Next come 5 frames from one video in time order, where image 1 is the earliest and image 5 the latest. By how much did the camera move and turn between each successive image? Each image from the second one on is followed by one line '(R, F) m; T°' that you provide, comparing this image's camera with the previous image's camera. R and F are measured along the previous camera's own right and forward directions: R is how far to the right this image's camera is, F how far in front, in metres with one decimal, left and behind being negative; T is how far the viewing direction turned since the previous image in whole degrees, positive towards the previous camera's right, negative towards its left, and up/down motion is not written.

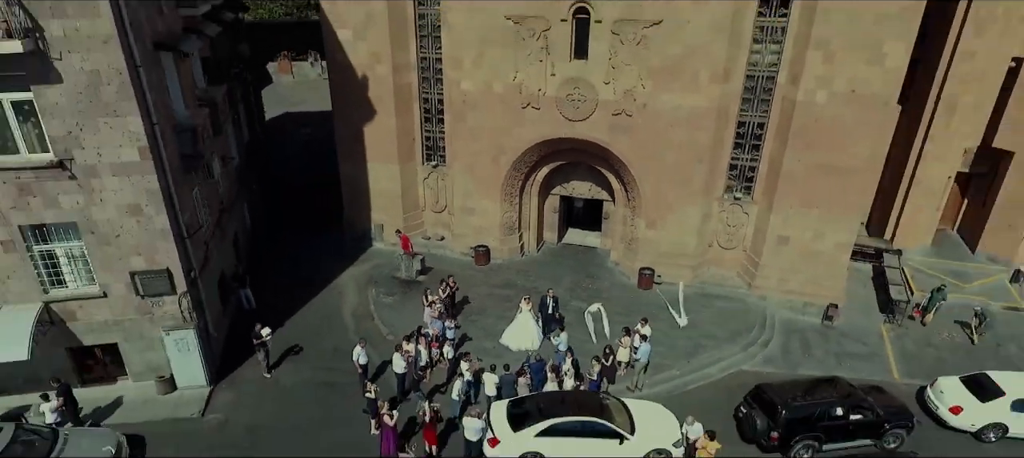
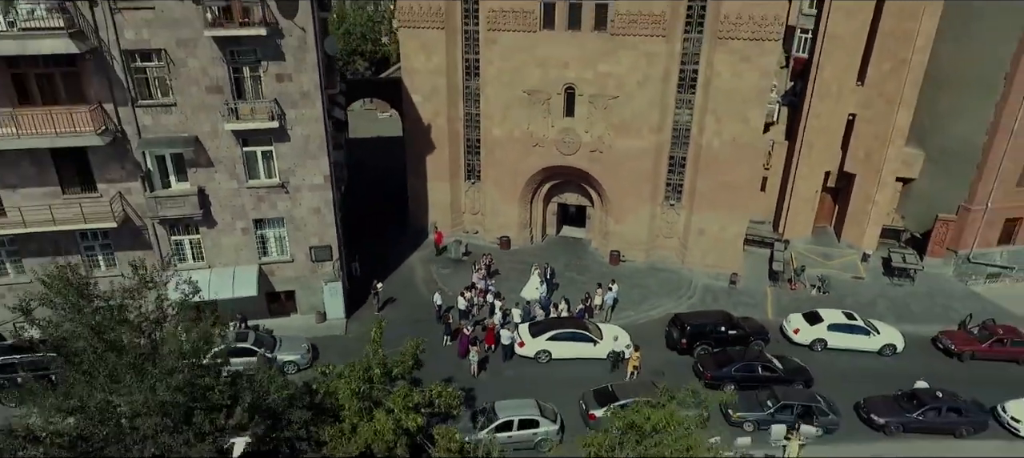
(-1.0, -10.6) m; 0°
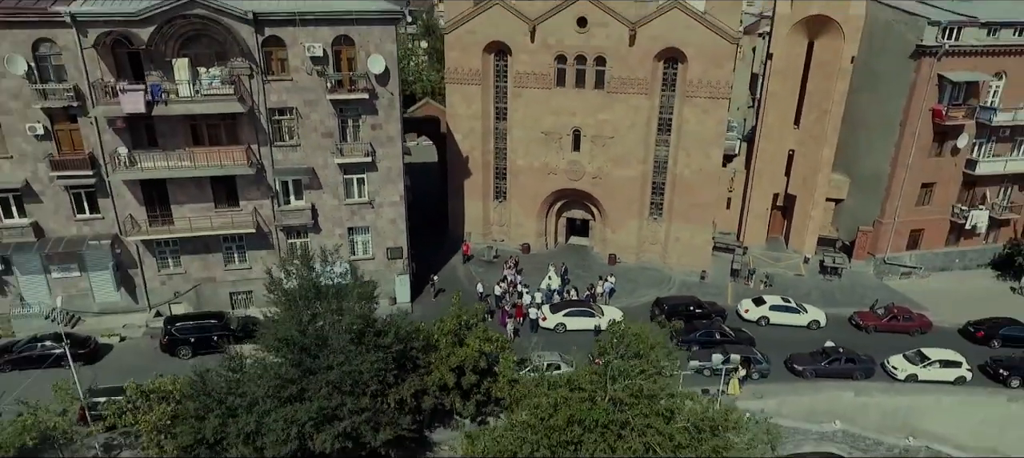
(-1.8, -8.9) m; +1°
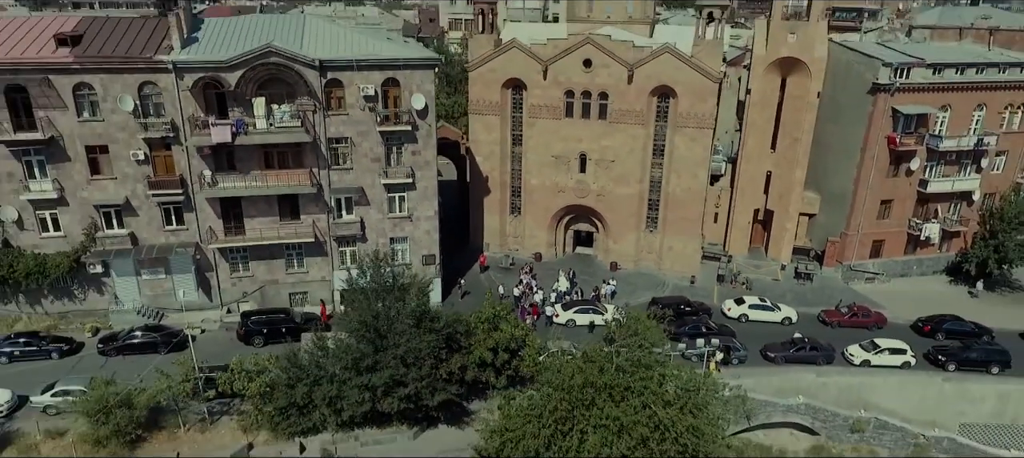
(-1.3, -5.9) m; 0°
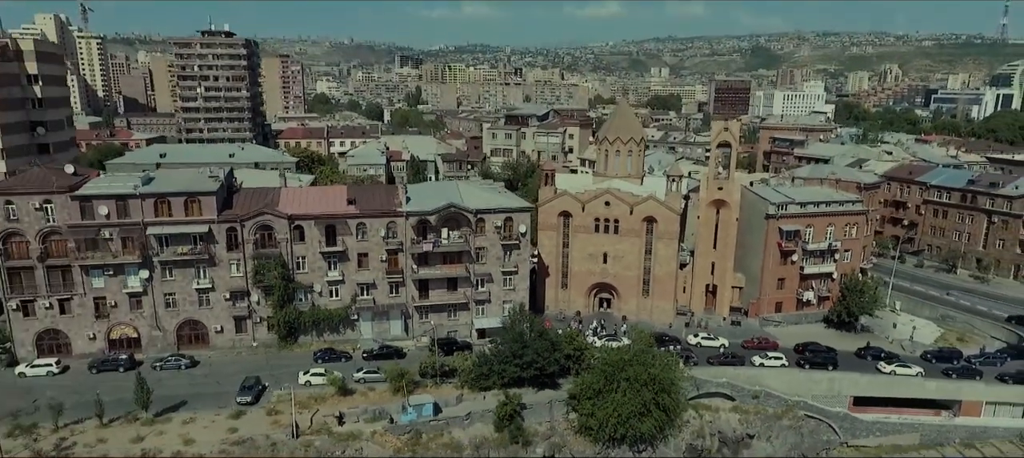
(-7.8, -32.7) m; +1°
